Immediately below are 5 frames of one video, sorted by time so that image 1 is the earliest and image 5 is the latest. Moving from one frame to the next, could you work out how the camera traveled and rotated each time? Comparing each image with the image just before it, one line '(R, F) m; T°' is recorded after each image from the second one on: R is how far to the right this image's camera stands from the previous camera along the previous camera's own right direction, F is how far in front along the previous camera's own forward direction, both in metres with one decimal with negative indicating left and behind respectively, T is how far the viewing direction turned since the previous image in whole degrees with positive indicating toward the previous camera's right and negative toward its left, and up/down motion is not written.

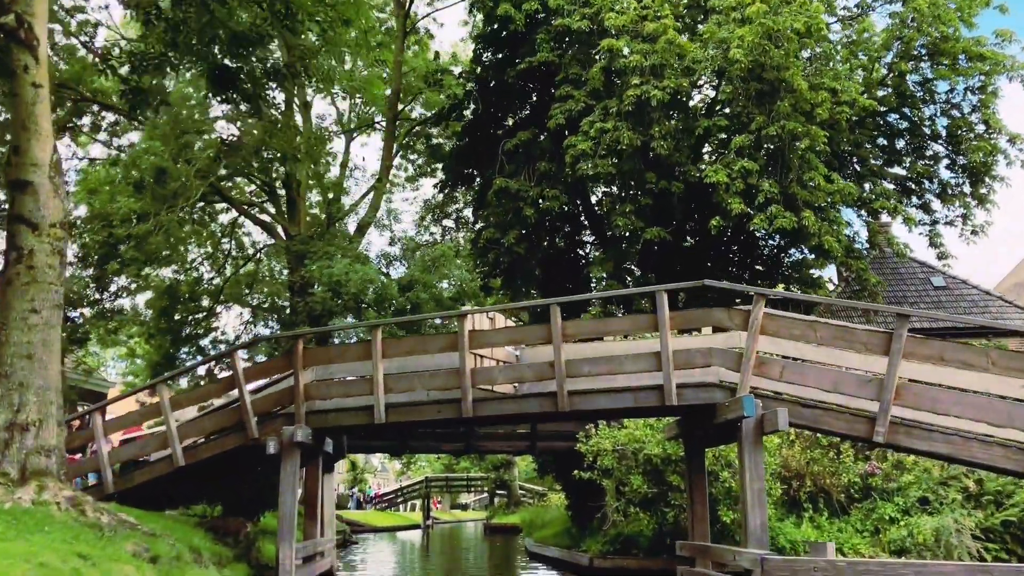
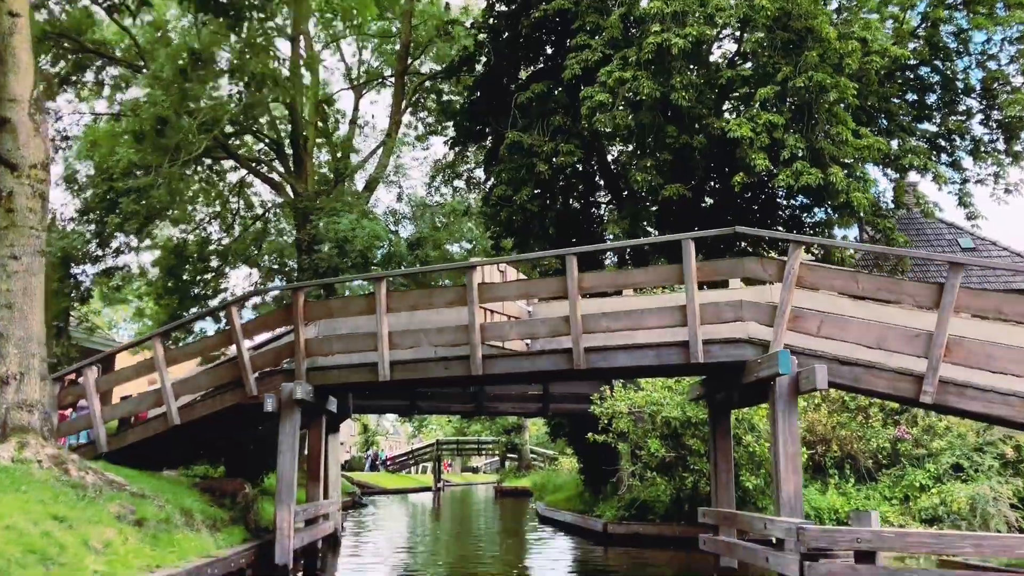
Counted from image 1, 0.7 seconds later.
(0.0, +0.7) m; -1°
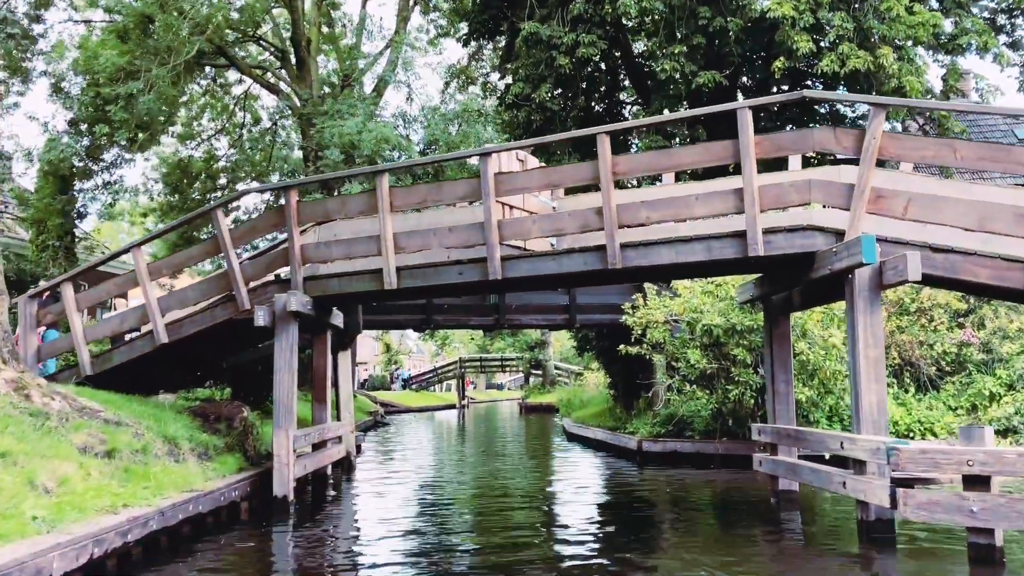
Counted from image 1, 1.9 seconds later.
(0.0, +1.2) m; -1°
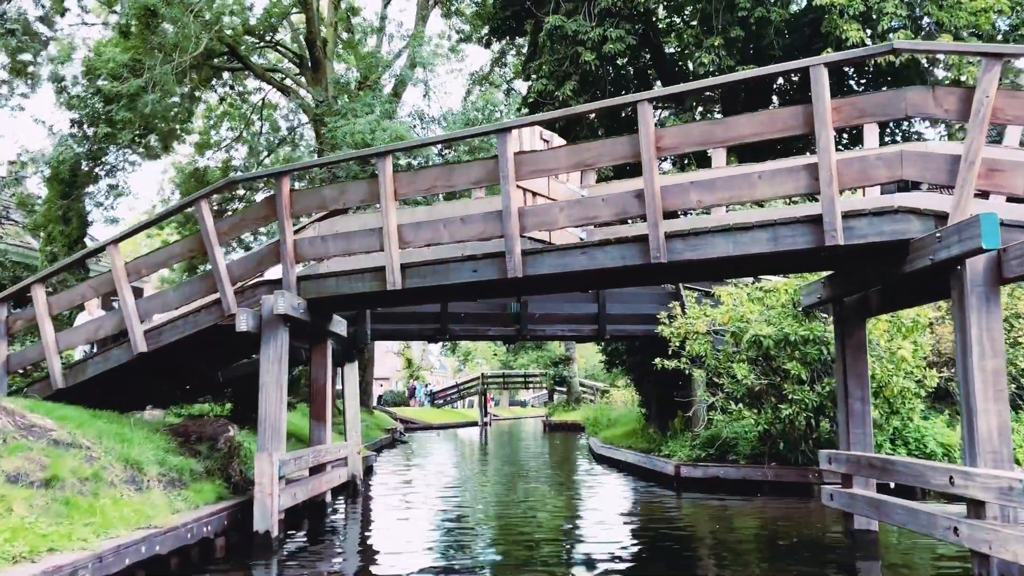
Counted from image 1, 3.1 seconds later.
(0.0, +1.2) m; -2°
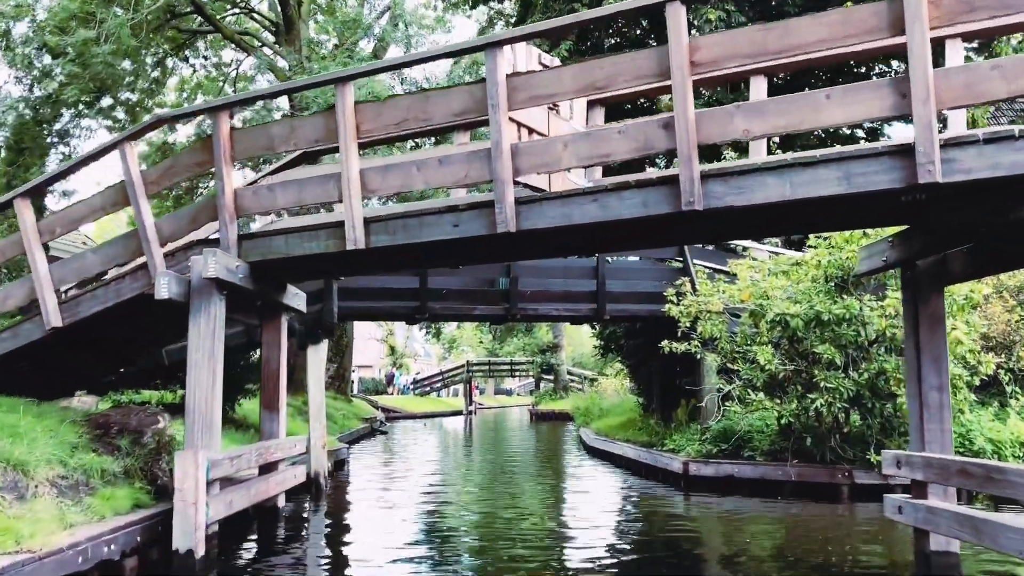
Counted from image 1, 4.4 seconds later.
(0.0, +1.4) m; +1°
